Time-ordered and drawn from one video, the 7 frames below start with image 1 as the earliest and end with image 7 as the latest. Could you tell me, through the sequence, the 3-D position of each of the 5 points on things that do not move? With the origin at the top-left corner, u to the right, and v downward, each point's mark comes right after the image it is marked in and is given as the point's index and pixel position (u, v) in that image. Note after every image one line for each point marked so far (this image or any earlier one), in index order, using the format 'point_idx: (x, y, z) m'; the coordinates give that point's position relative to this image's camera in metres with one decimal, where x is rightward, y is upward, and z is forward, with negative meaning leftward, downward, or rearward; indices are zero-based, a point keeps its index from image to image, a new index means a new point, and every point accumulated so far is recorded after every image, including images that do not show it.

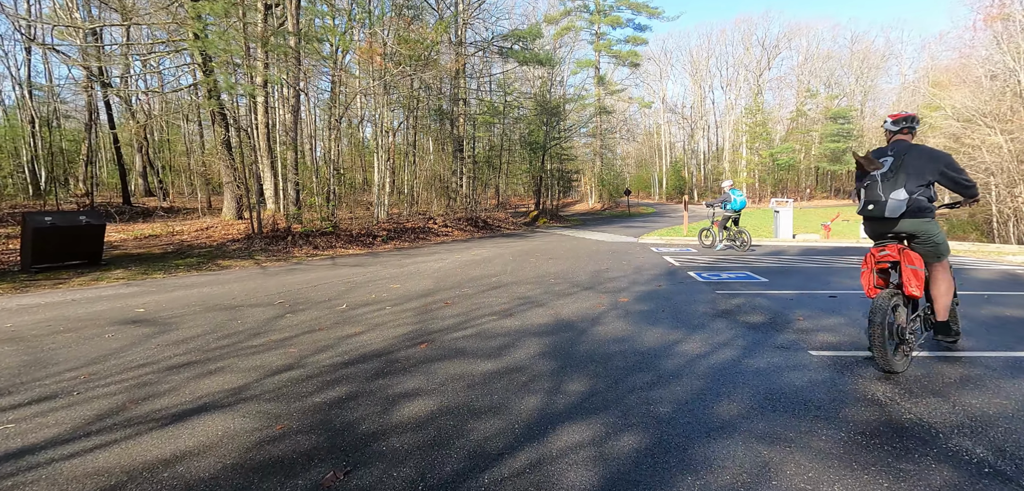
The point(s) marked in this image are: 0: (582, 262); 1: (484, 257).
0: (+1.5, -0.3, +10.6) m
1: (-0.7, -0.3, +12.6) m
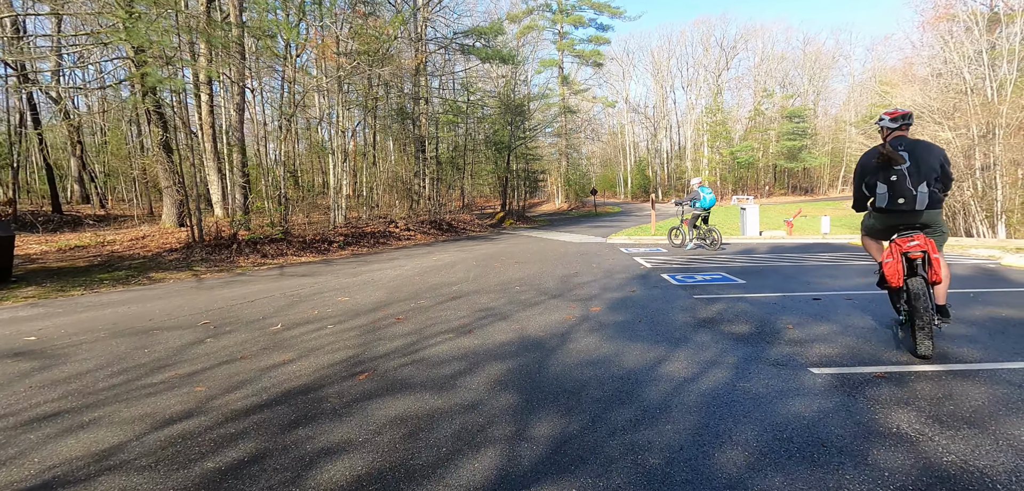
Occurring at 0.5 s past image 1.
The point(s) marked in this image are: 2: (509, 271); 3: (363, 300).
0: (+0.7, -0.4, +10.0) m
1: (-1.5, -0.4, +11.9) m
2: (0.0, -0.5, +9.6) m
3: (-2.1, -0.8, +7.2) m
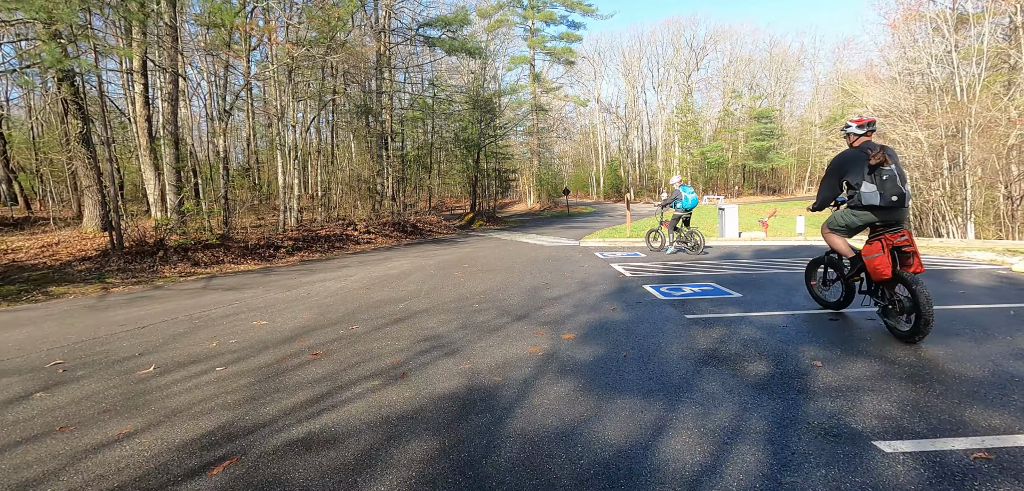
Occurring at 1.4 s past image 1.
0: (+0.1, -0.5, +8.8) m
1: (-2.3, -0.5, +10.5) m
2: (-0.7, -0.6, +8.3) m
3: (-2.6, -0.9, +5.8) m
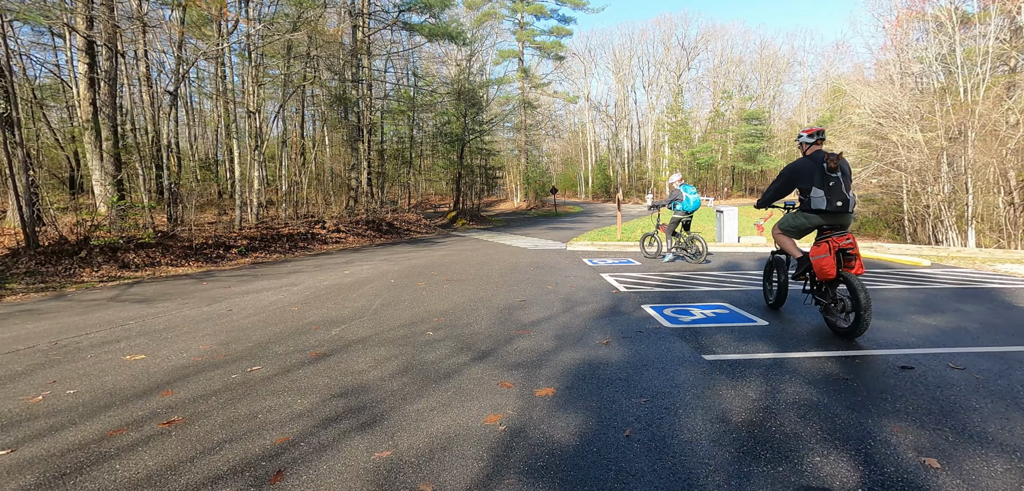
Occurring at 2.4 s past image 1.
0: (-0.3, -0.6, +7.3) m
1: (-2.7, -0.6, +9.1) m
2: (-1.0, -0.7, +6.8) m
3: (-2.9, -1.0, +4.3) m
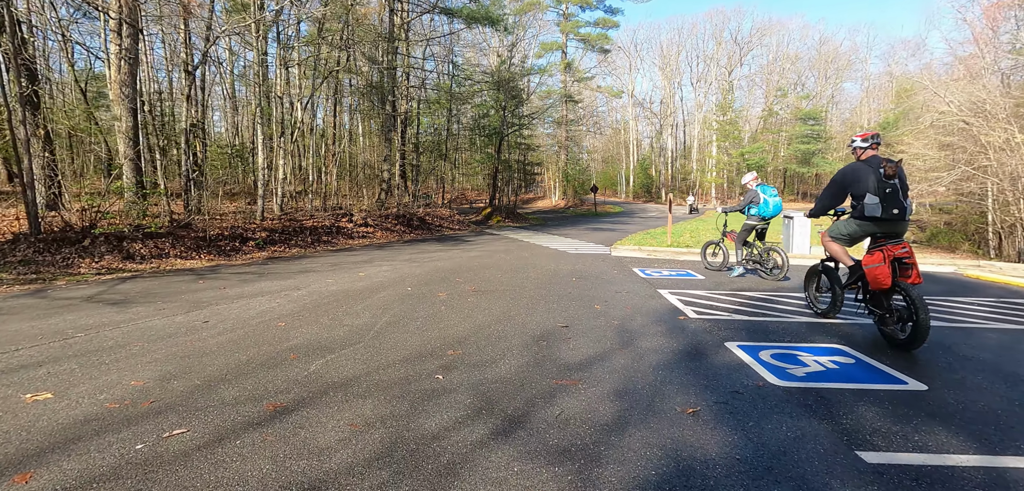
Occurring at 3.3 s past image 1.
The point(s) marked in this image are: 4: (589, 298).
0: (+0.1, -0.7, +6.0) m
1: (-2.1, -0.6, +7.8) m
2: (-0.6, -0.7, +5.5) m
3: (-2.7, -1.0, +3.1) m
4: (+1.0, -0.7, +6.5) m
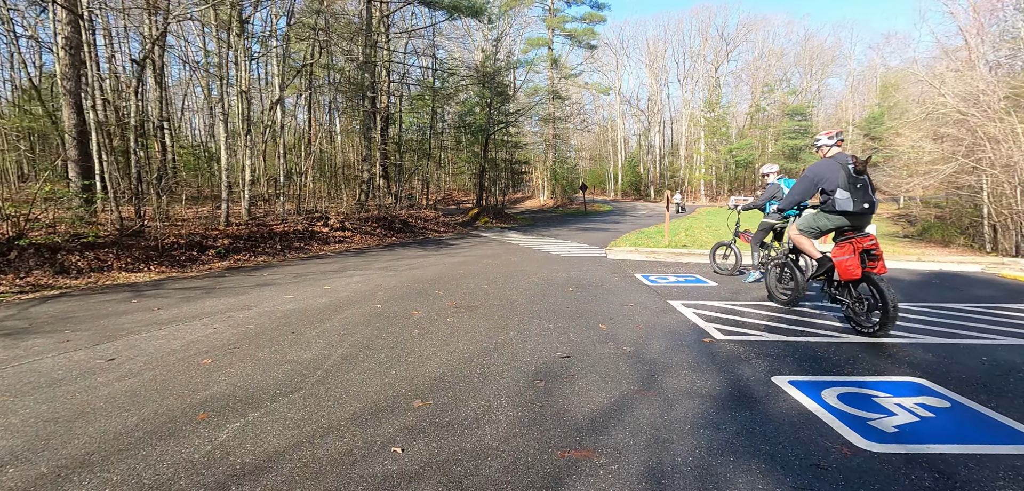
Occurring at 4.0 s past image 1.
0: (0.0, -0.8, +4.9) m
1: (-2.3, -0.7, +6.7) m
2: (-0.7, -0.8, +4.4) m
3: (-2.7, -1.1, +2.0) m
4: (+0.8, -0.7, +5.5) m
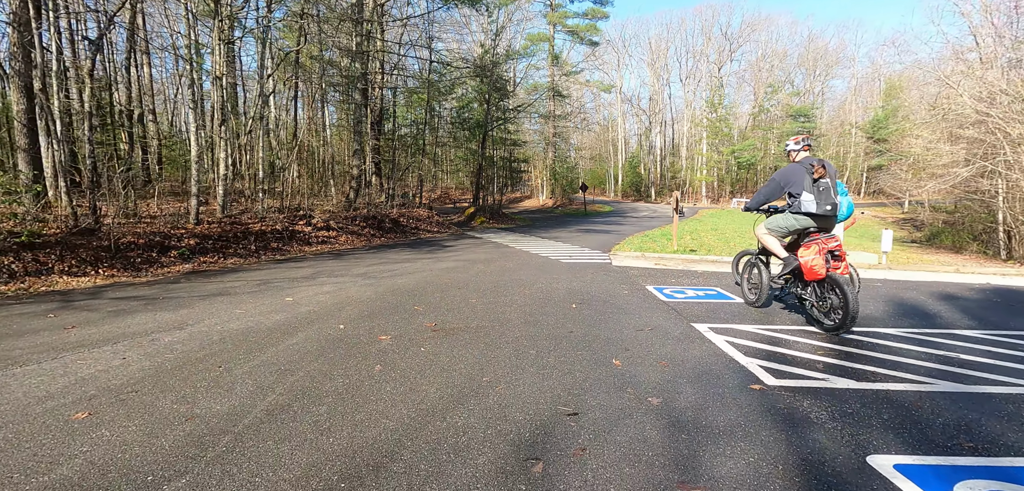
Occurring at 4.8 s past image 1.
0: (-0.1, -0.9, +3.8) m
1: (-2.4, -0.8, +5.6) m
2: (-0.8, -0.9, +3.4) m
3: (-2.8, -1.2, +0.9) m
4: (+0.8, -0.8, +4.4) m
